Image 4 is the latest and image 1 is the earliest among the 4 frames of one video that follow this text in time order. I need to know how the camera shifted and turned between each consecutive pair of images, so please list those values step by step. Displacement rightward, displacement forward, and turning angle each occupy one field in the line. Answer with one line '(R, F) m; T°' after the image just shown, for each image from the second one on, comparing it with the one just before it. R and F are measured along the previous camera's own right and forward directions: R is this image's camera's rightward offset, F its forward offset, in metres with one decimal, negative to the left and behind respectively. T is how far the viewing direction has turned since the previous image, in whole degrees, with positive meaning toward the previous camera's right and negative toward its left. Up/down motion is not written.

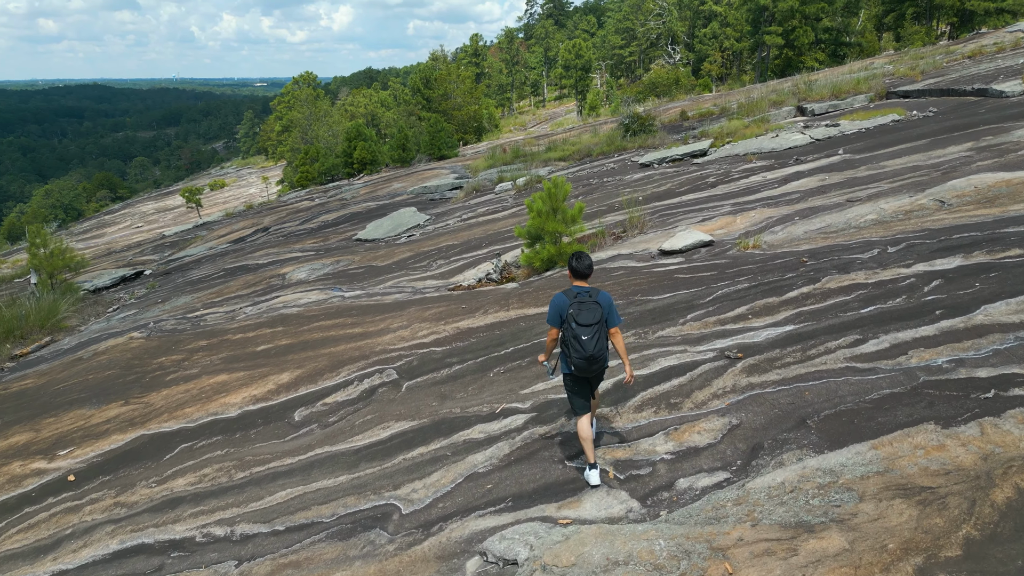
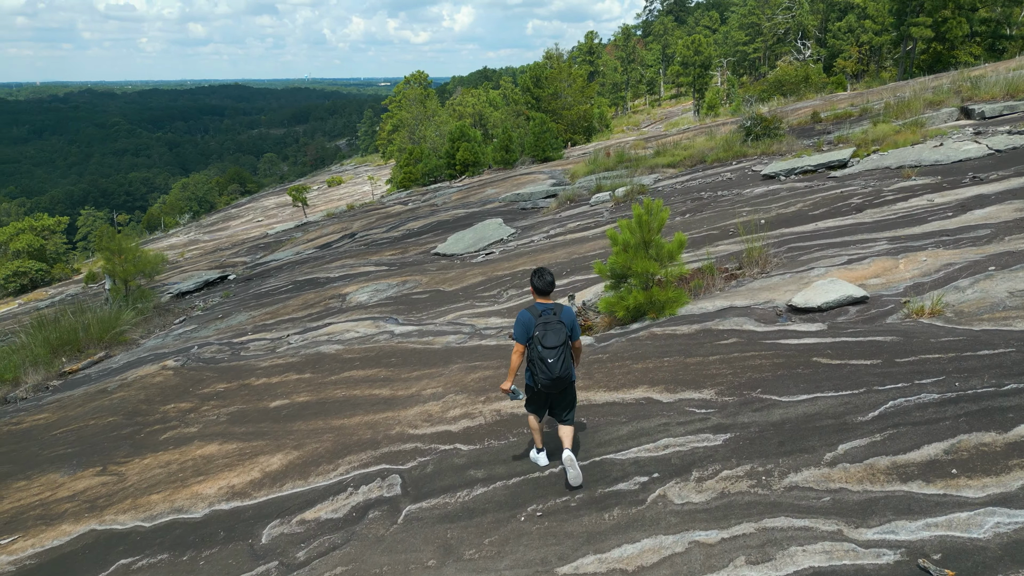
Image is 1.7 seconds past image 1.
(+0.3, +2.0) m; -8°
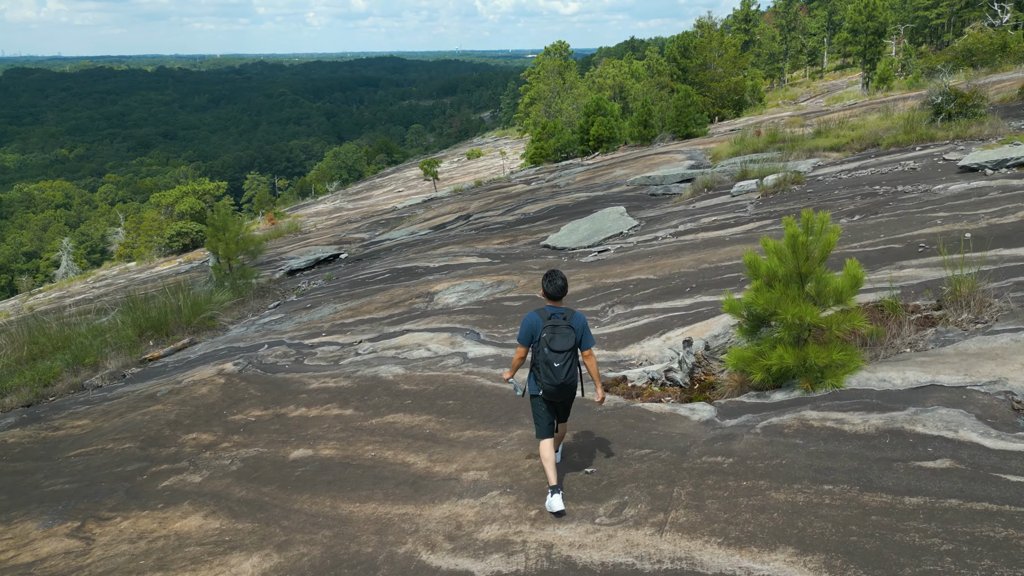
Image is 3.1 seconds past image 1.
(+0.3, +1.9) m; -11°
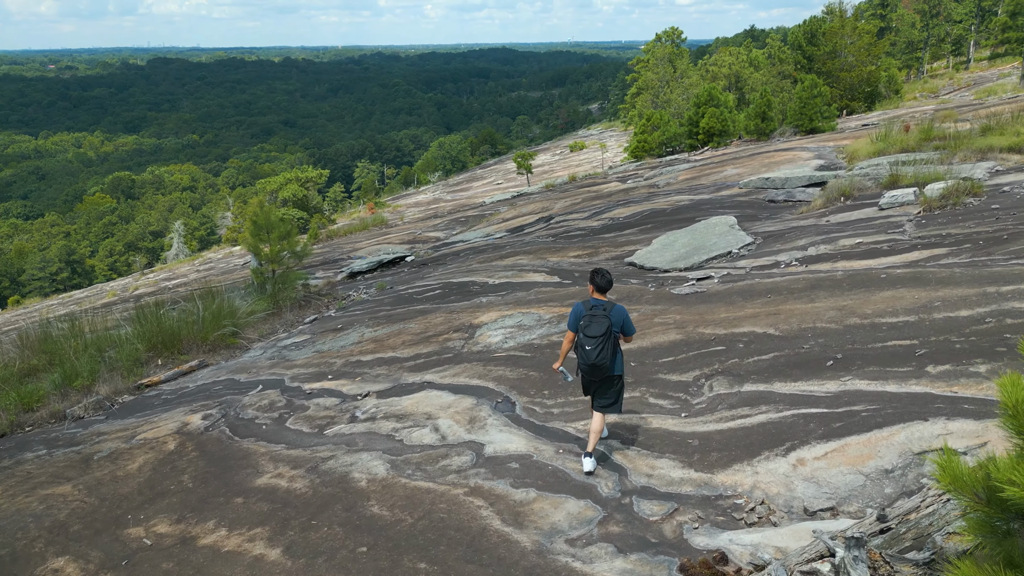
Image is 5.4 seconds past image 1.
(+0.4, +2.5) m; -8°
